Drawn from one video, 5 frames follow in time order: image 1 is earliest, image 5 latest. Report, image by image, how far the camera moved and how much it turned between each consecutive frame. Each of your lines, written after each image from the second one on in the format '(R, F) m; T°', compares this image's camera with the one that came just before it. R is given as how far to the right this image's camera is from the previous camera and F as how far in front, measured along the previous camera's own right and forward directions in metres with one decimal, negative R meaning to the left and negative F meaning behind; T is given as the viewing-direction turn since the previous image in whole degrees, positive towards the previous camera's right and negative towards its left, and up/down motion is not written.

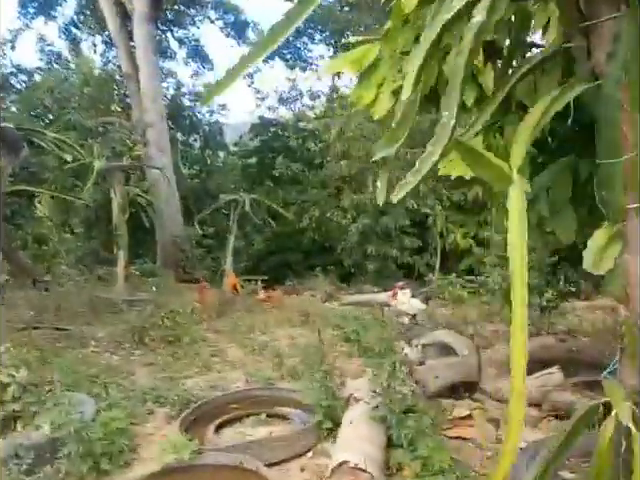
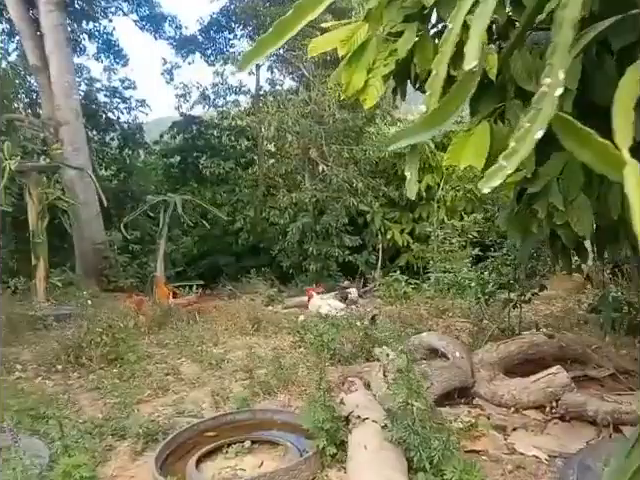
(-0.2, +0.2) m; +9°
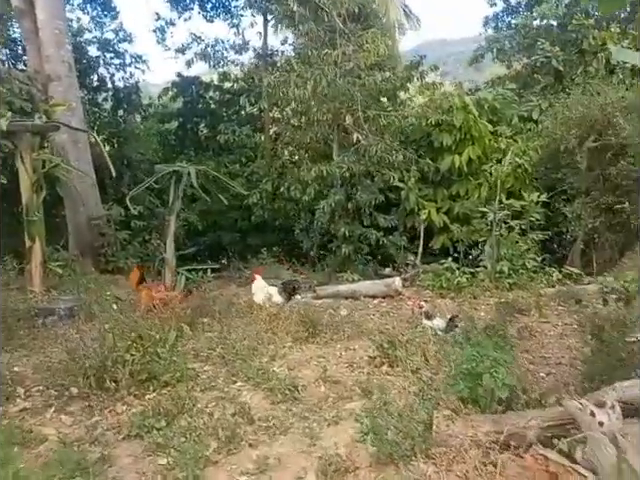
(-0.4, +0.6) m; +2°
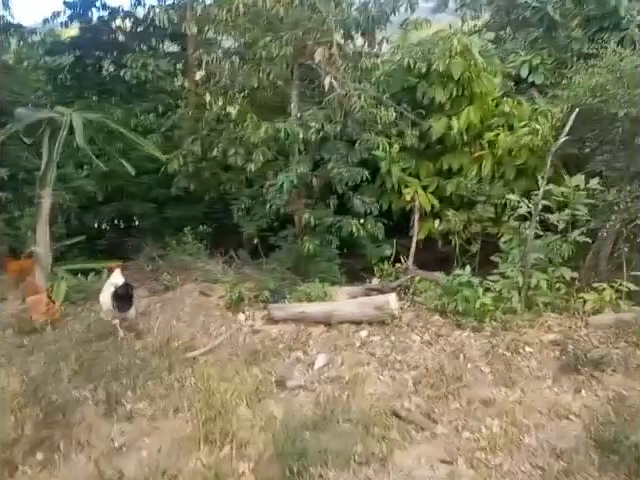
(-0.2, +1.2) m; +8°
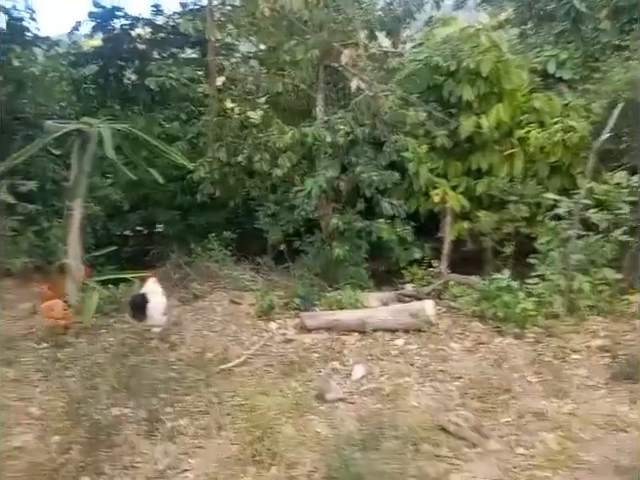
(-0.1, +0.1) m; -2°
